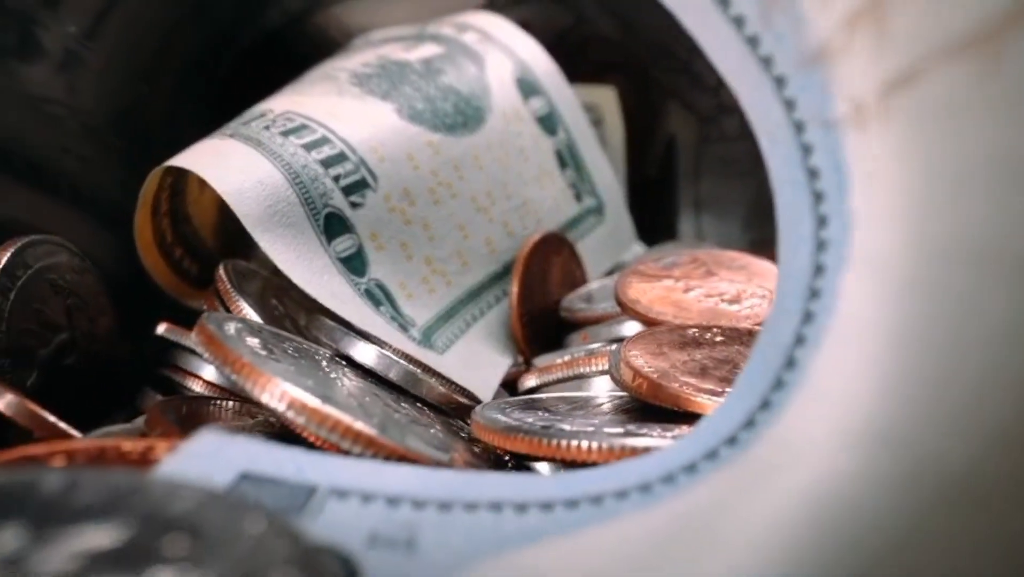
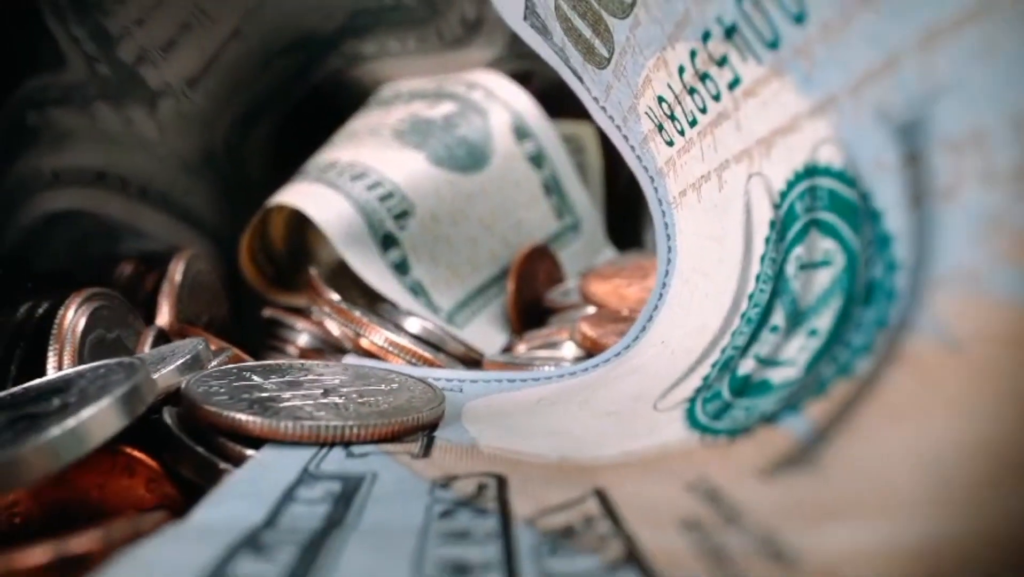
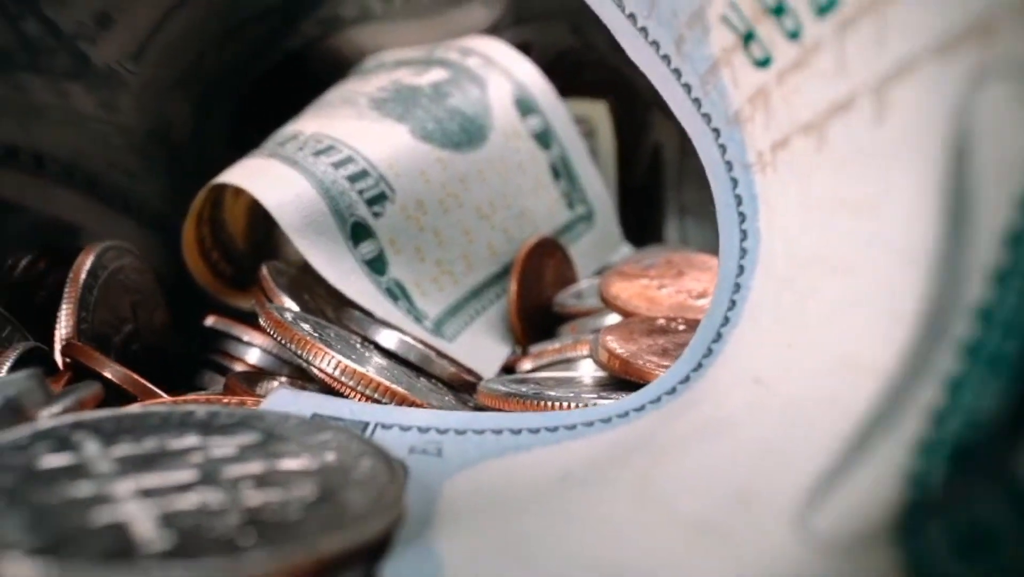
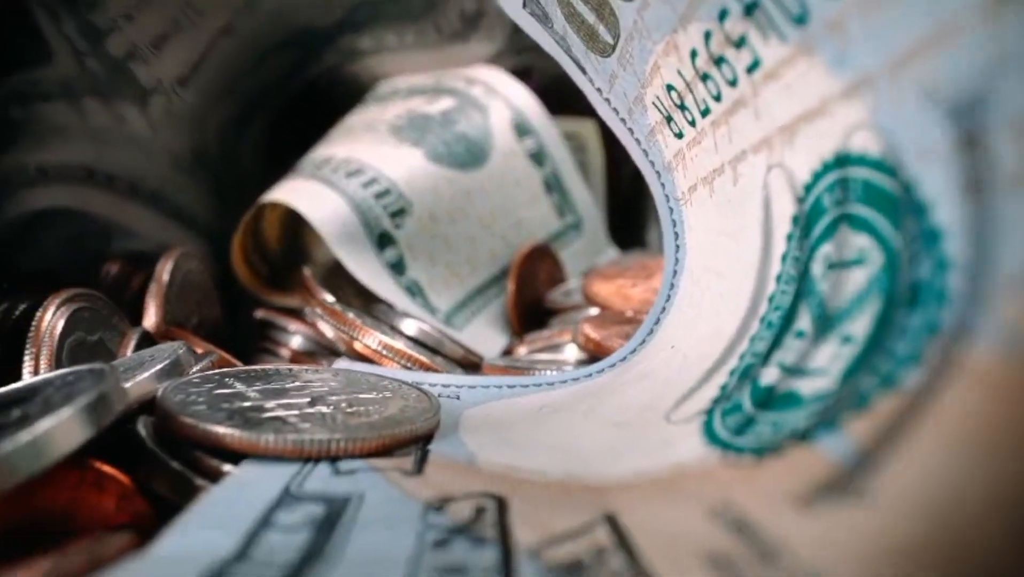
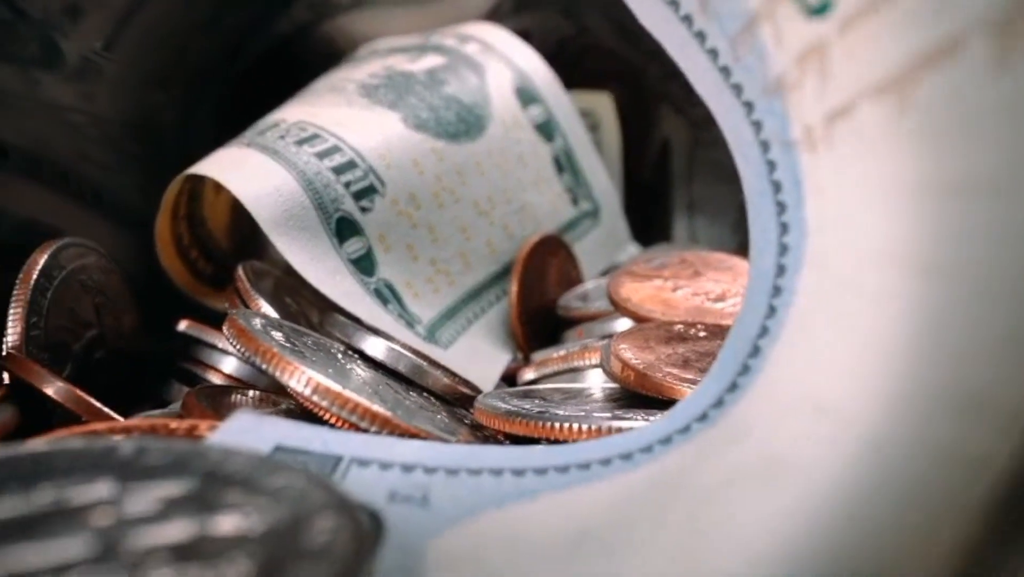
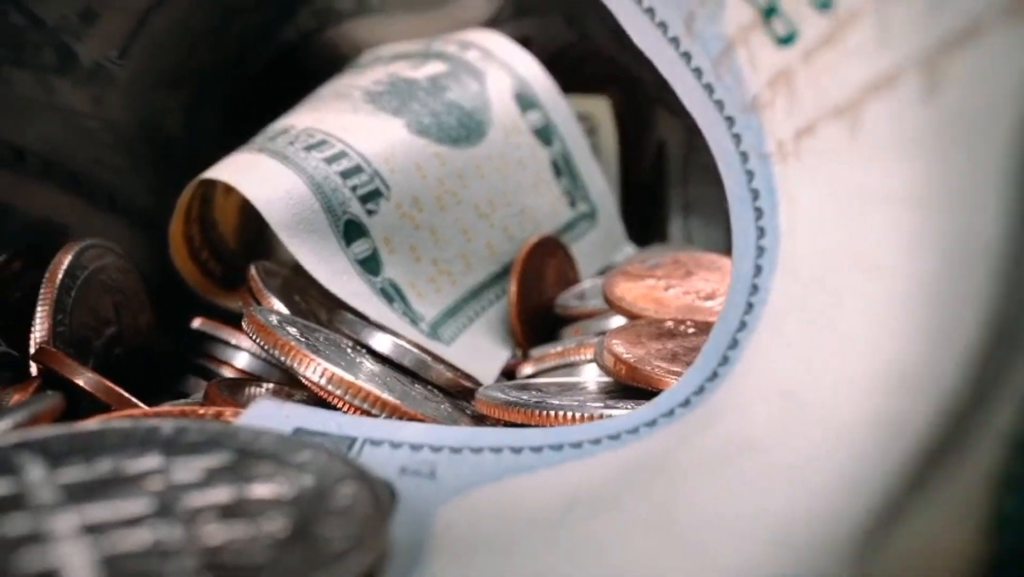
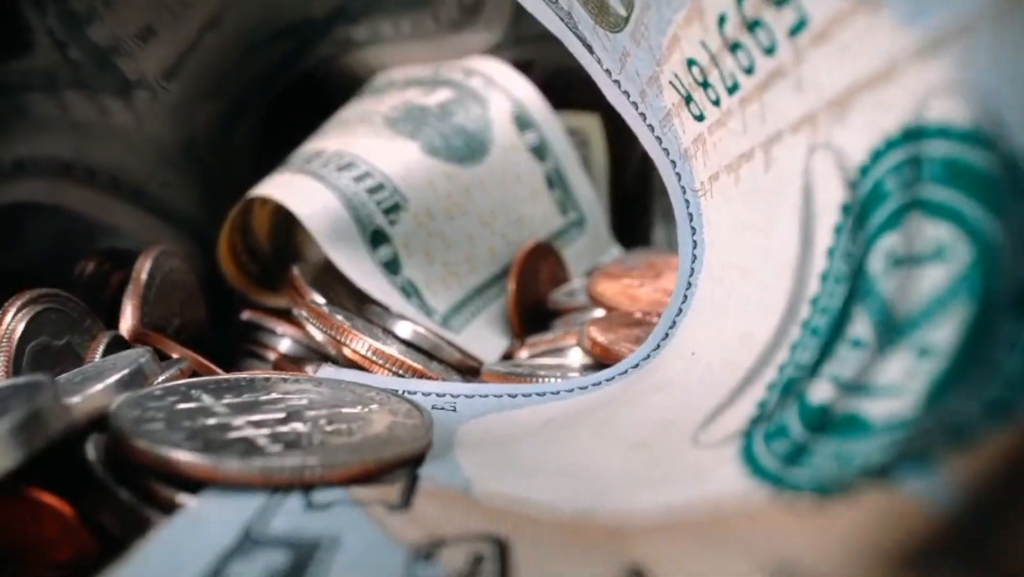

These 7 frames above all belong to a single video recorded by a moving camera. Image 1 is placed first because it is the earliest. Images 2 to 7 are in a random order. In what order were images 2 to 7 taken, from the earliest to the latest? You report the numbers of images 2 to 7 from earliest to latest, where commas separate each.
5, 6, 3, 7, 4, 2
